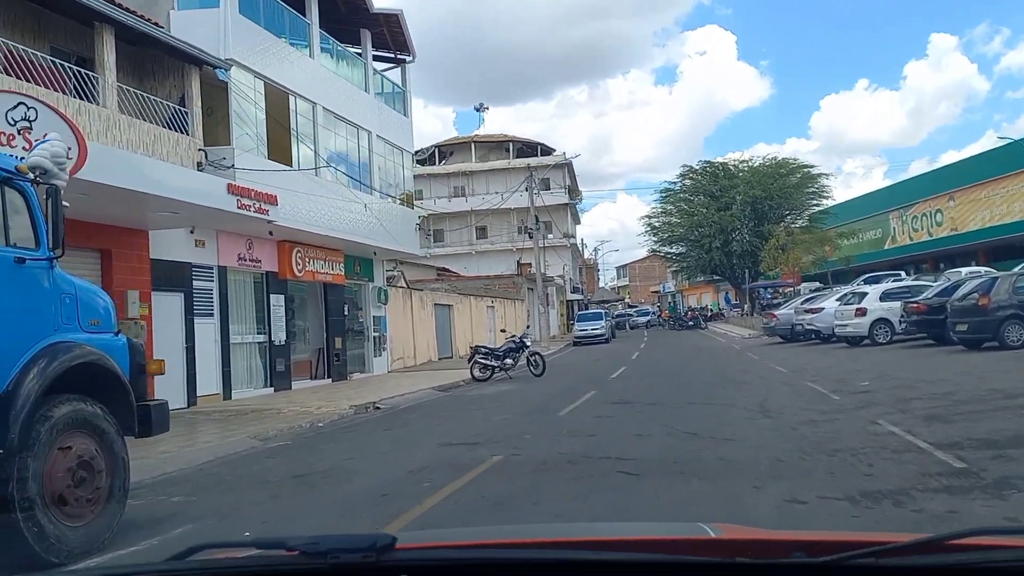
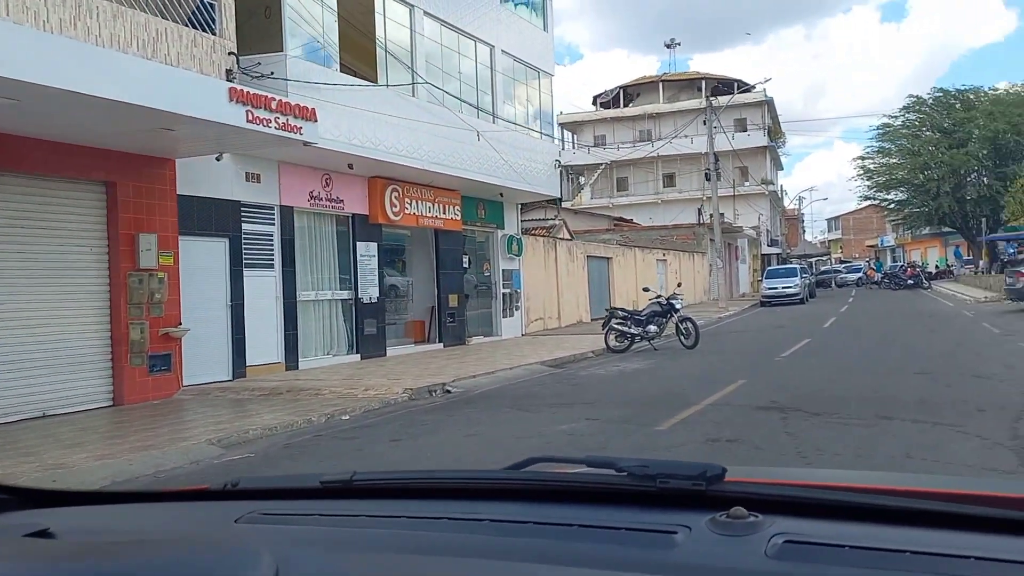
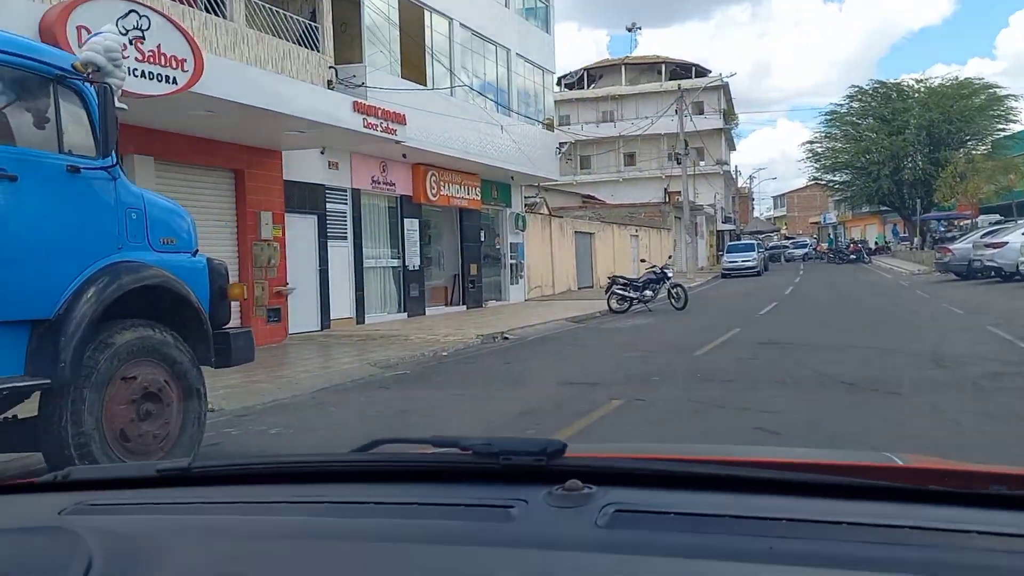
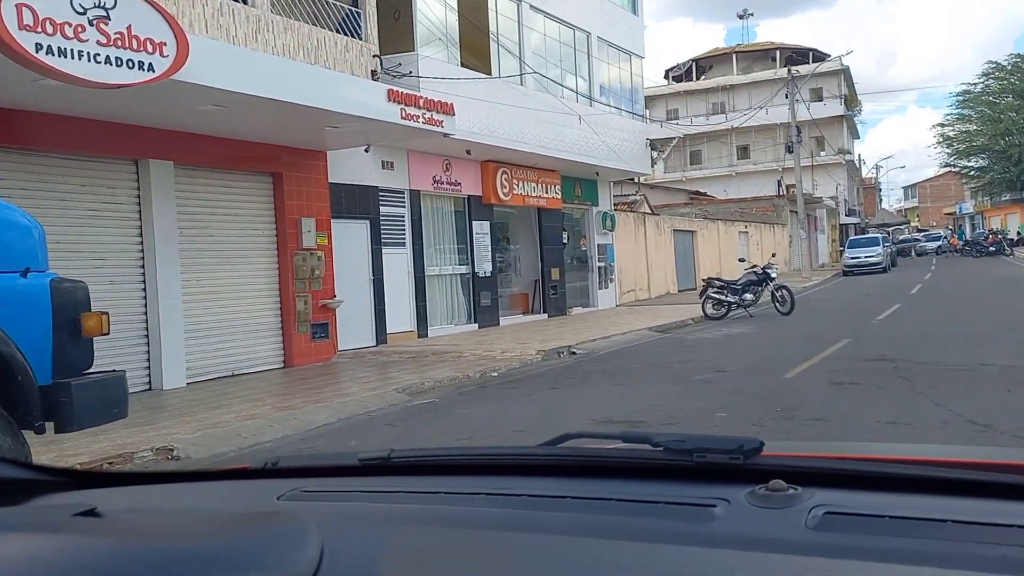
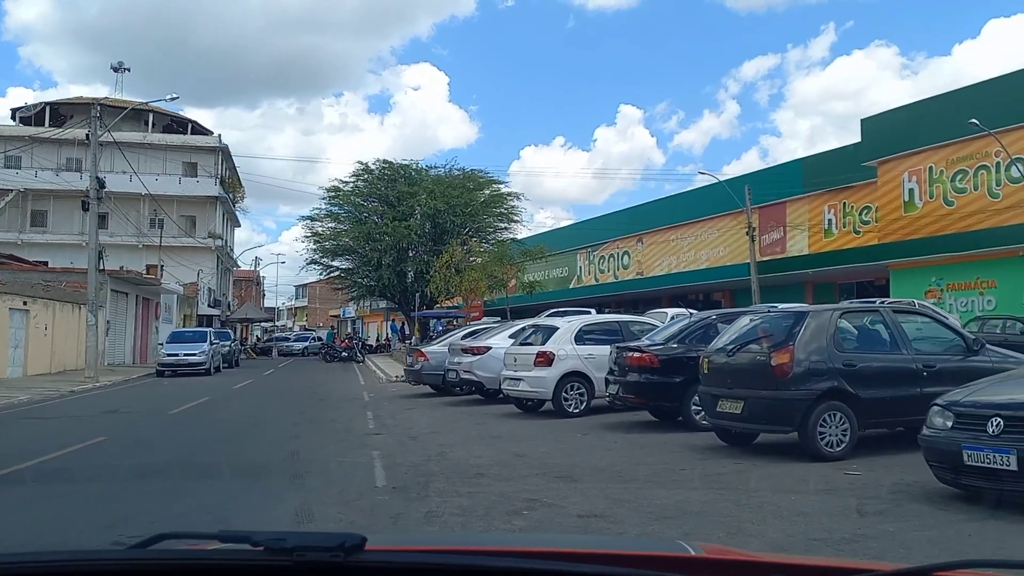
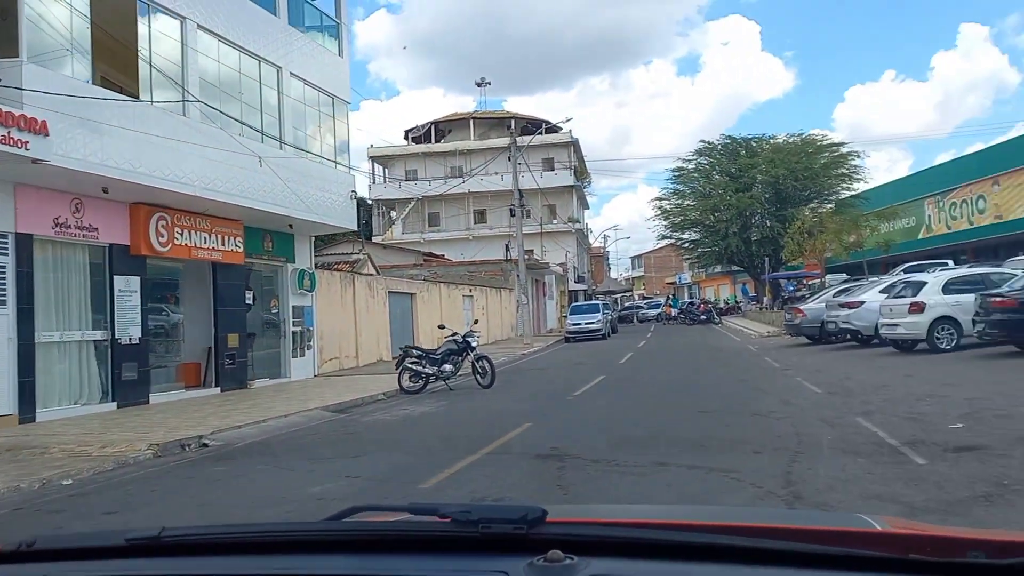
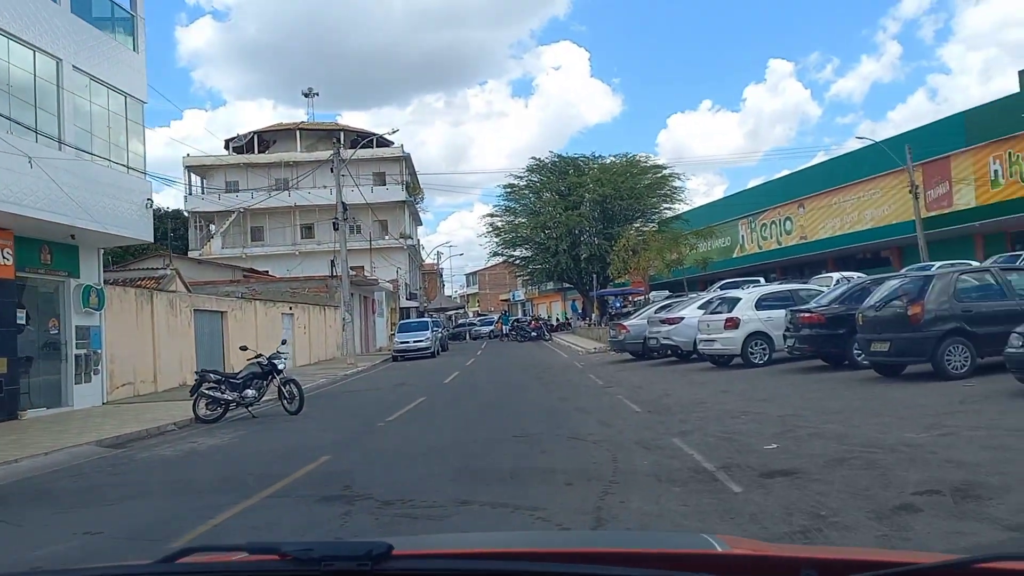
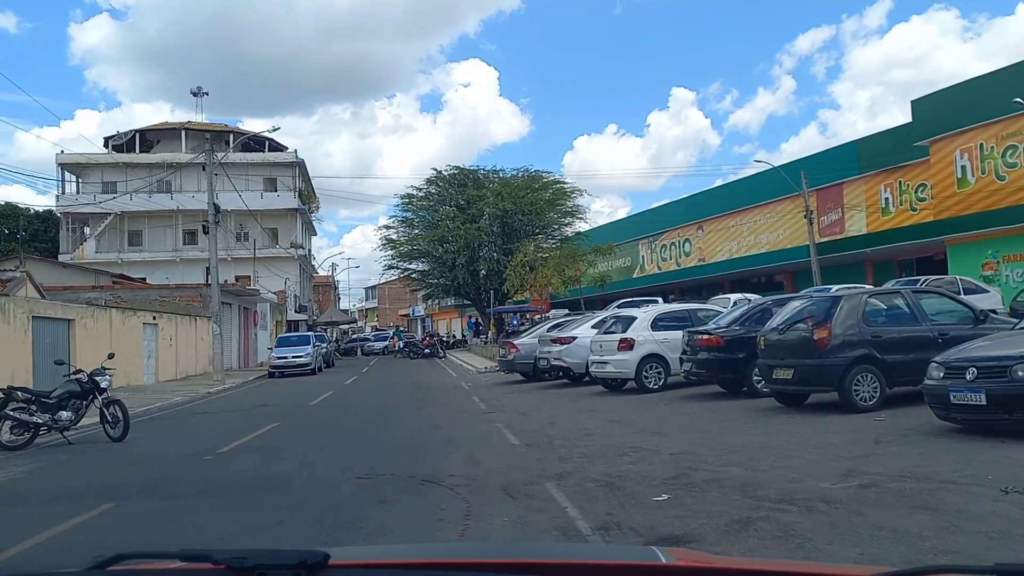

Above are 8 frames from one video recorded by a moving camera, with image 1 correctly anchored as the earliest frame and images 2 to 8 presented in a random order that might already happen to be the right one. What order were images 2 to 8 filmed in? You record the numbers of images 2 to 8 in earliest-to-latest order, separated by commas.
3, 4, 2, 6, 7, 8, 5
